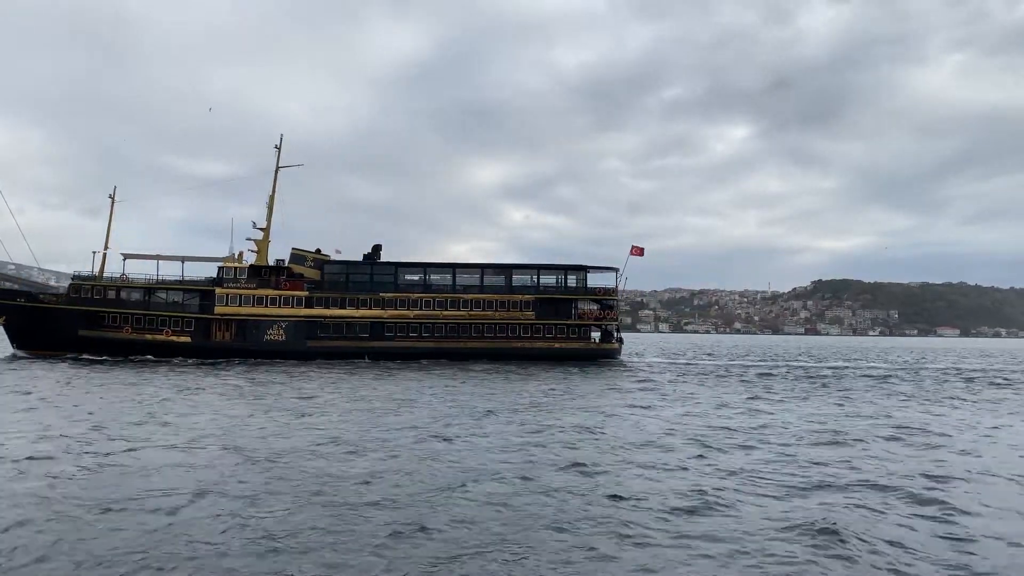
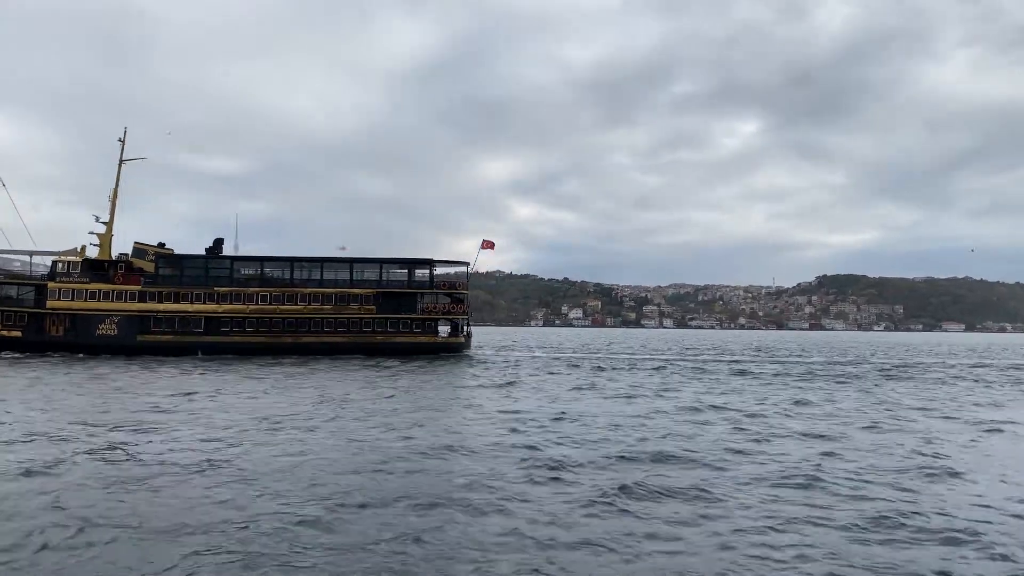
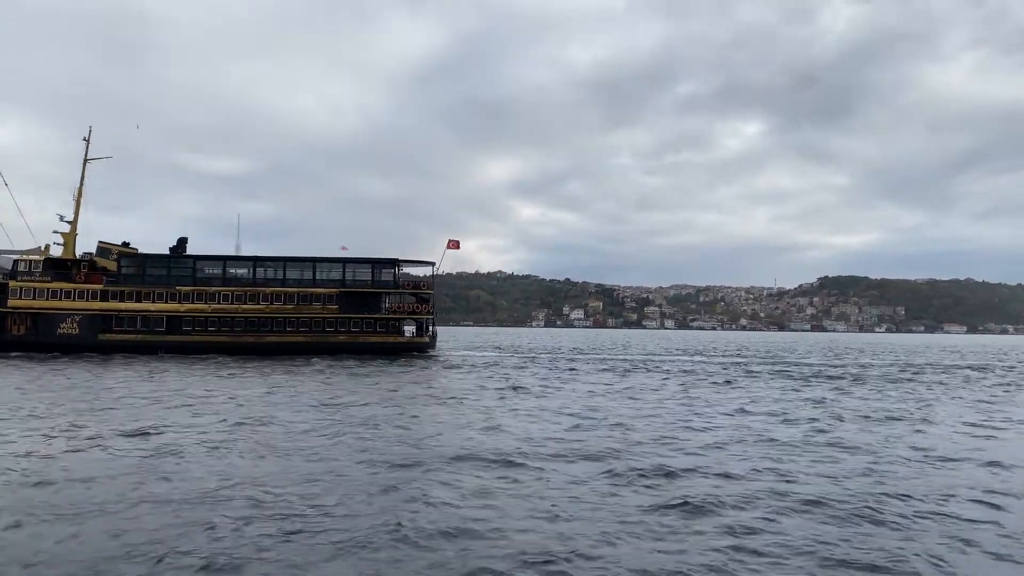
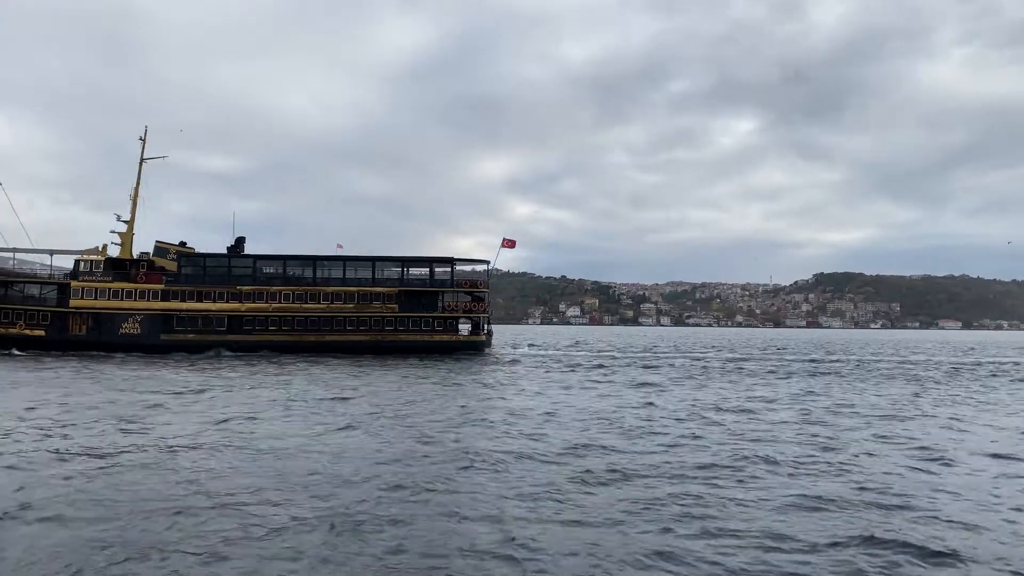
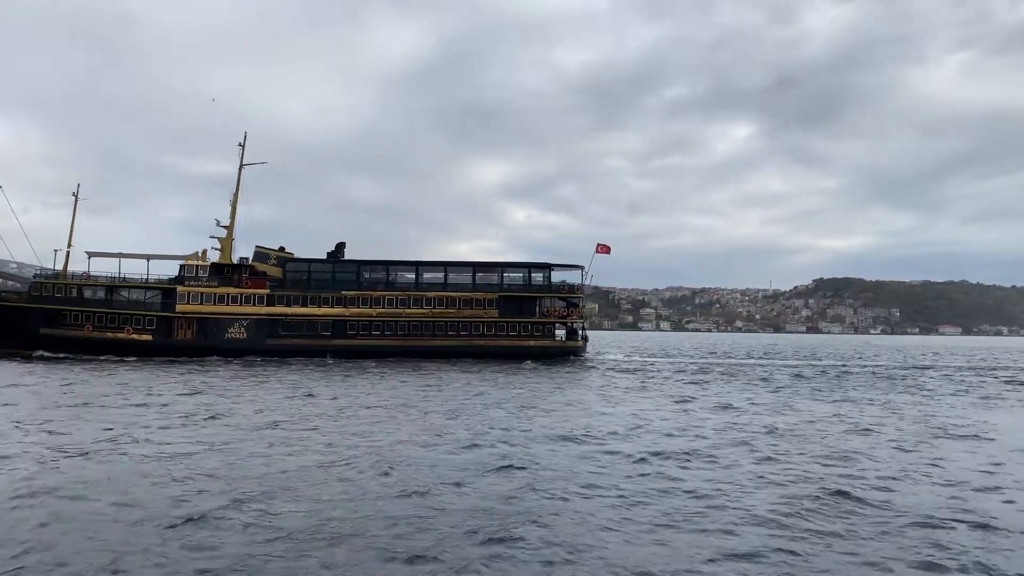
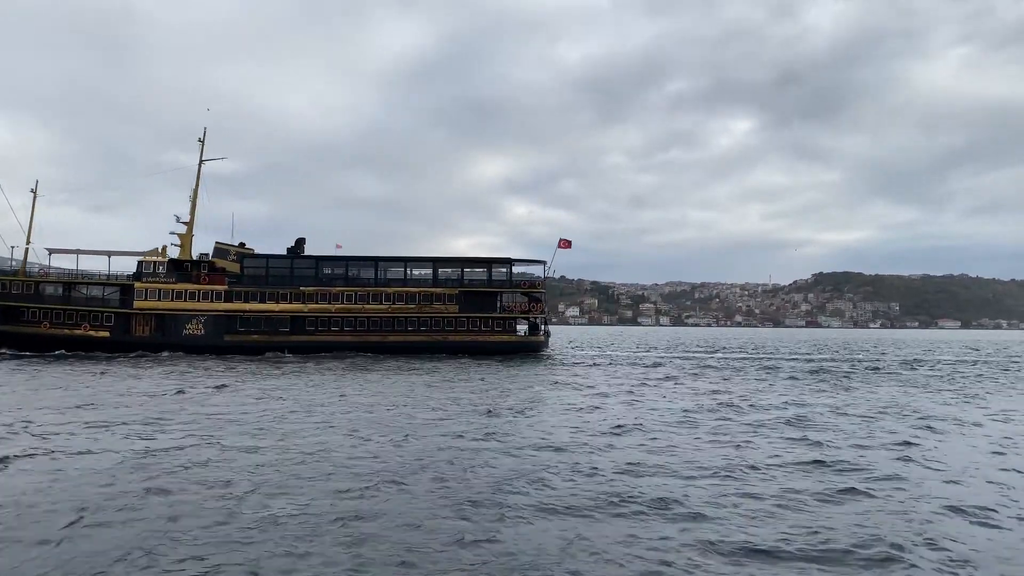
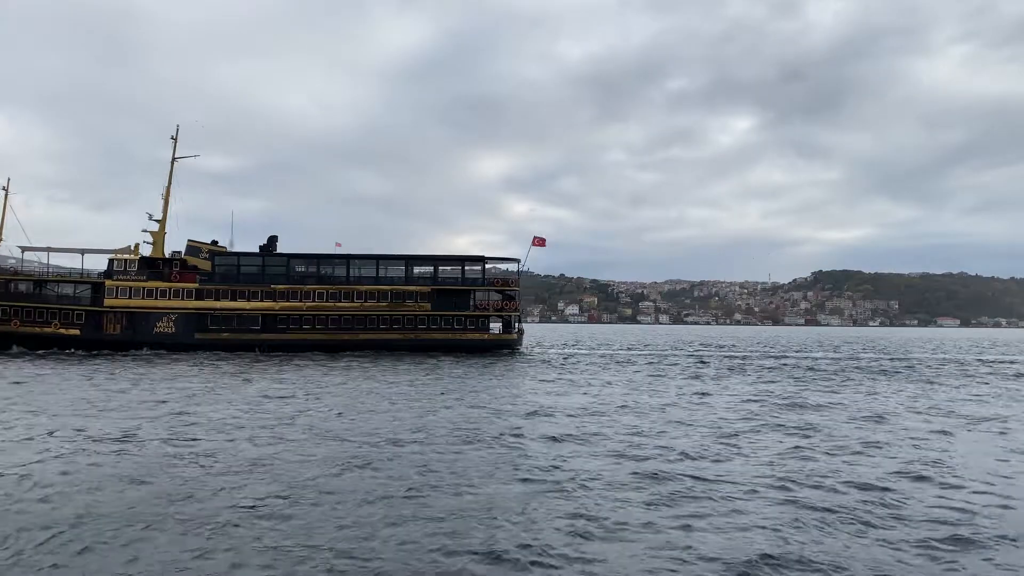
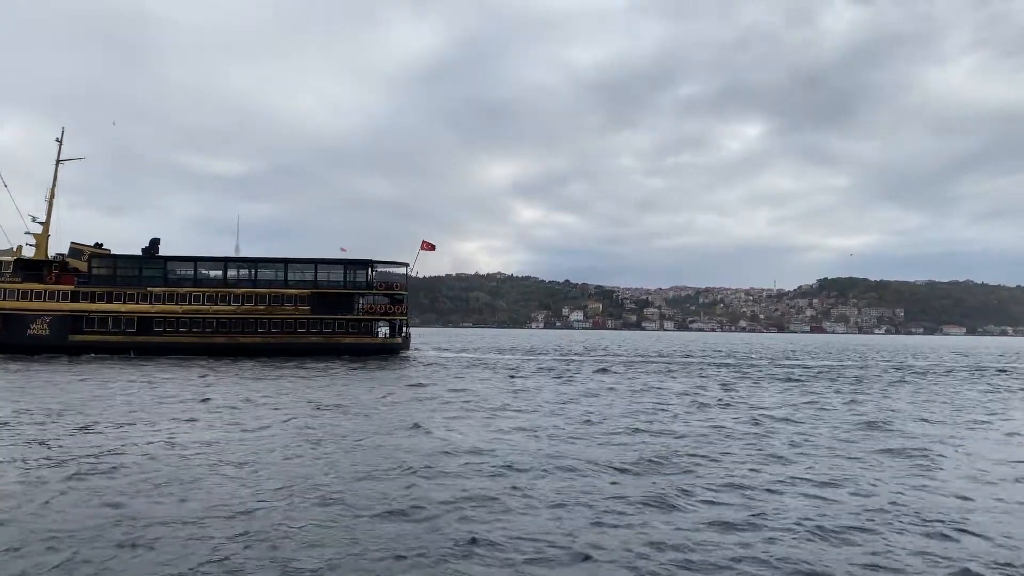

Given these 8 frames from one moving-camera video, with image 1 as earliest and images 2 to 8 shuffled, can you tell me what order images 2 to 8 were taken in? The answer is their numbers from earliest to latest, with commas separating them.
5, 6, 7, 4, 2, 3, 8
